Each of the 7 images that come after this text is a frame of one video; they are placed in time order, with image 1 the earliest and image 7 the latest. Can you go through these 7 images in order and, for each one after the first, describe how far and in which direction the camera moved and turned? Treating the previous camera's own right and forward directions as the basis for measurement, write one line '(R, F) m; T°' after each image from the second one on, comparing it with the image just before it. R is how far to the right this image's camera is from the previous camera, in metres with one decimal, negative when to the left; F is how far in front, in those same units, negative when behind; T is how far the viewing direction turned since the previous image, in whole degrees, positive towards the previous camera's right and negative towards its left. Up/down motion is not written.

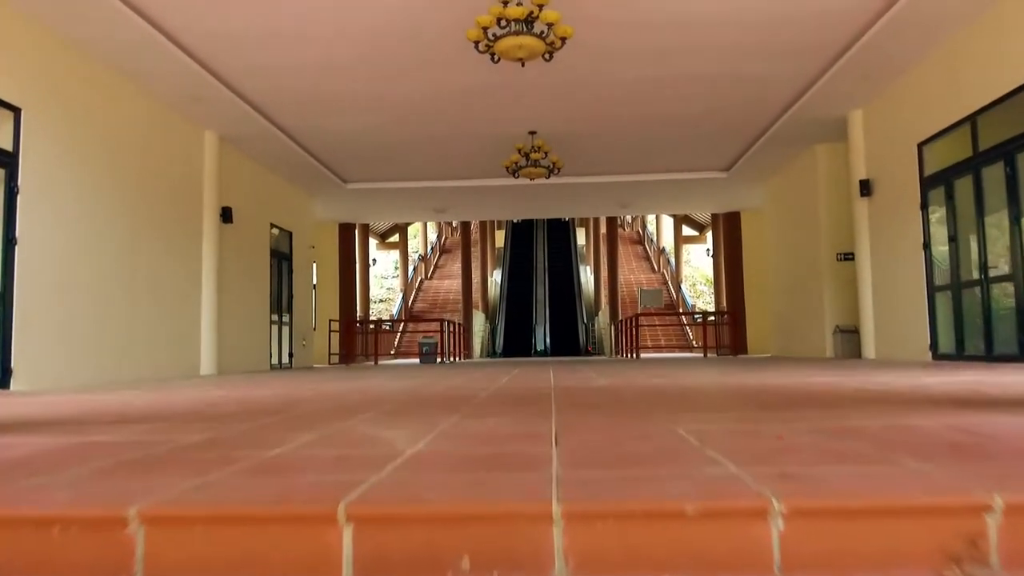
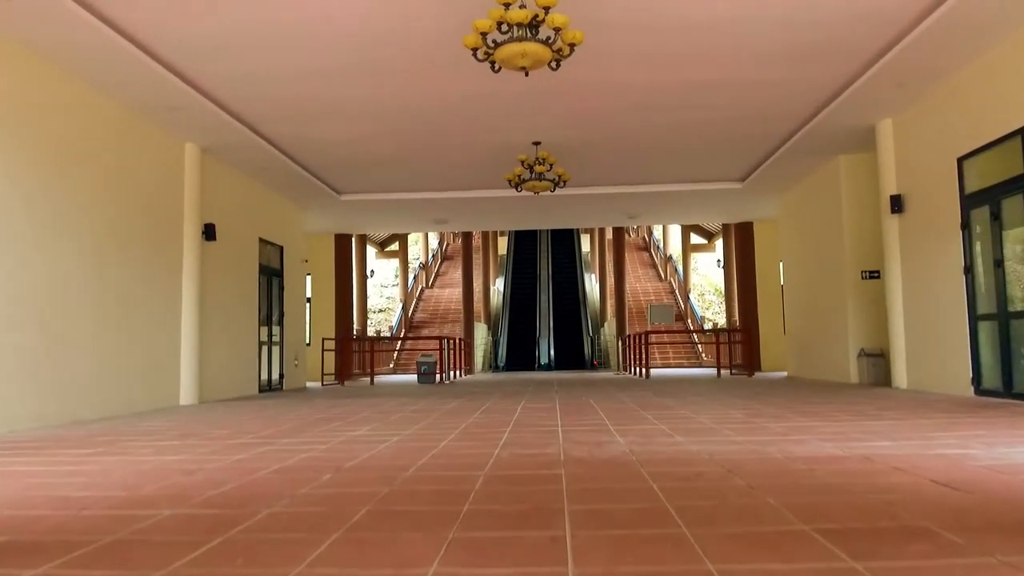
(0.0, +0.5) m; 0°
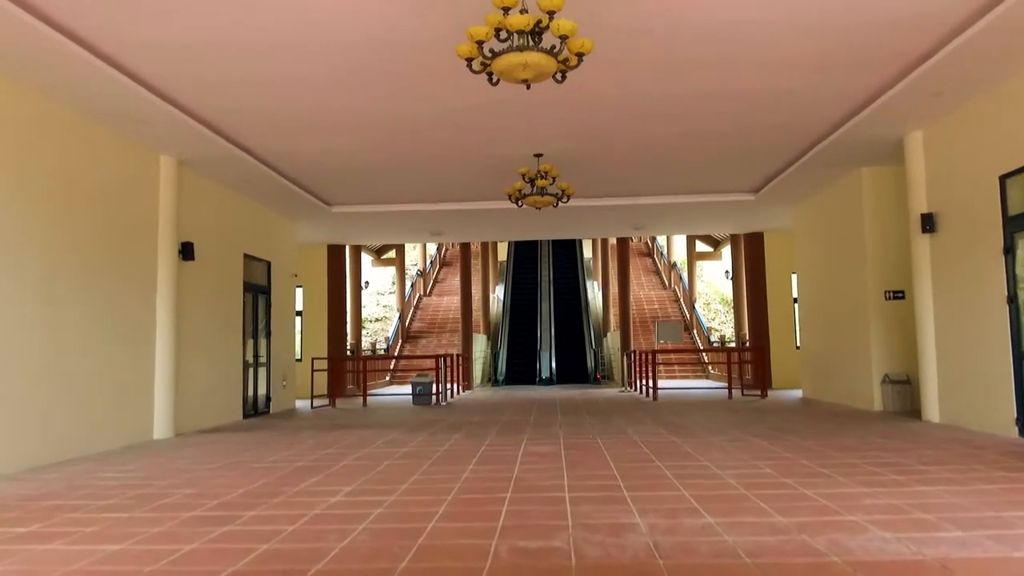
(0.0, +0.5) m; 0°
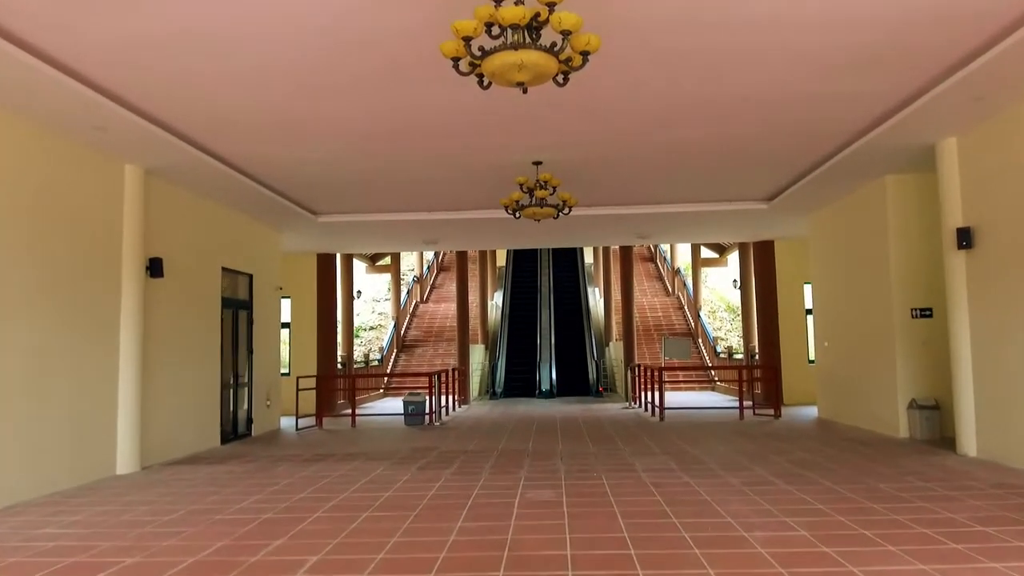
(0.0, +0.6) m; 0°
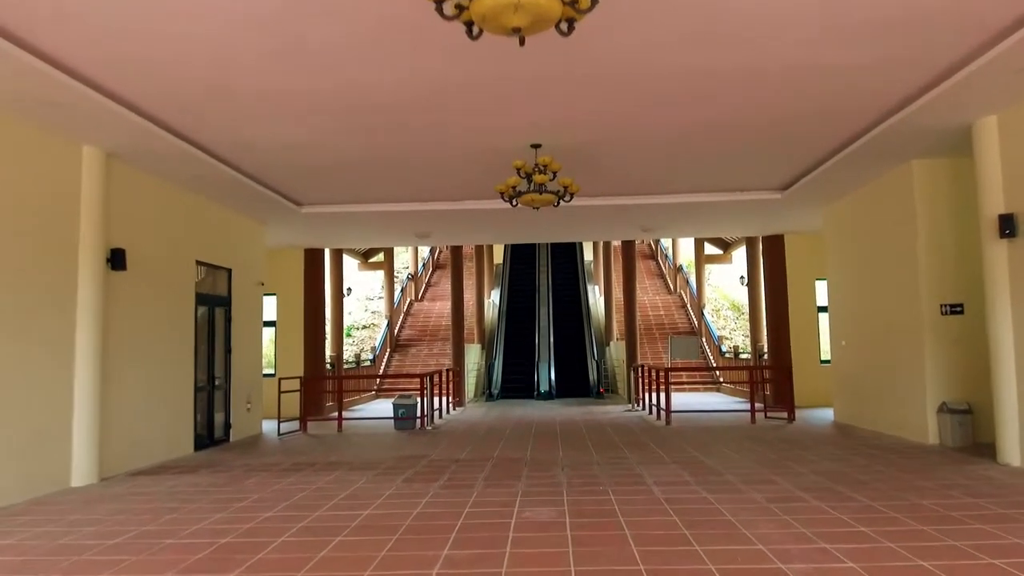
(0.0, +0.6) m; 0°
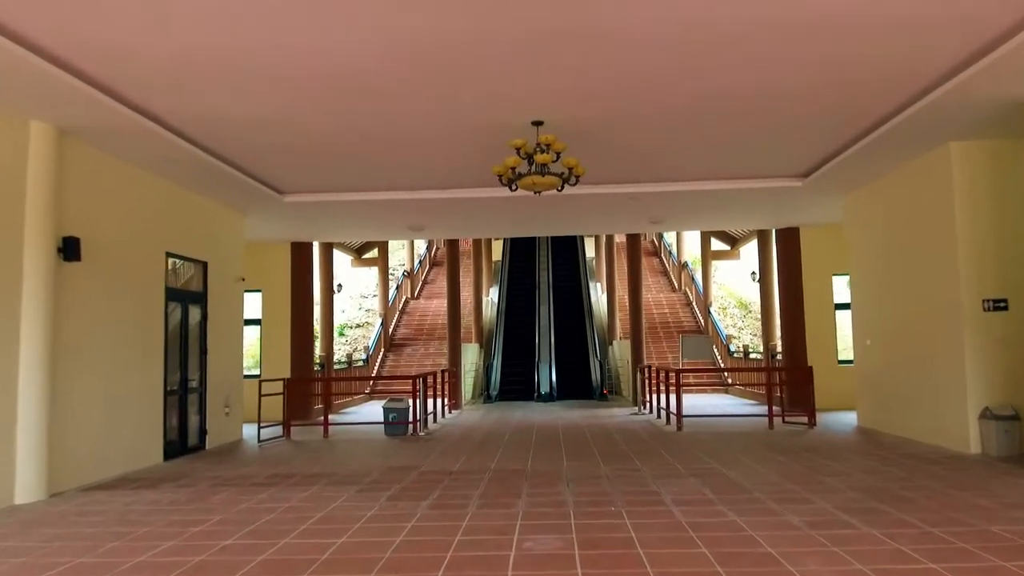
(0.0, +0.6) m; 0°
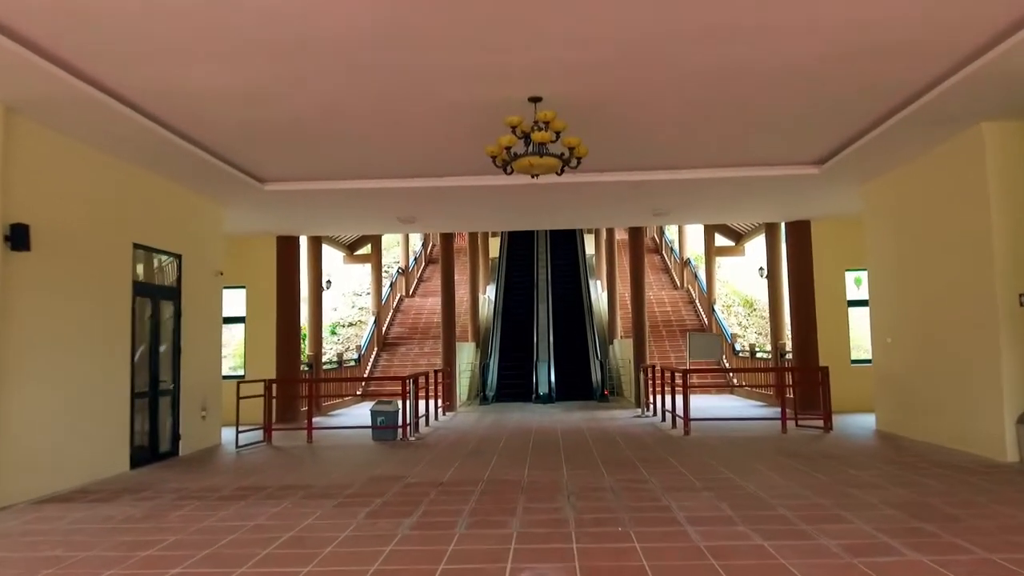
(0.0, +0.5) m; 0°
